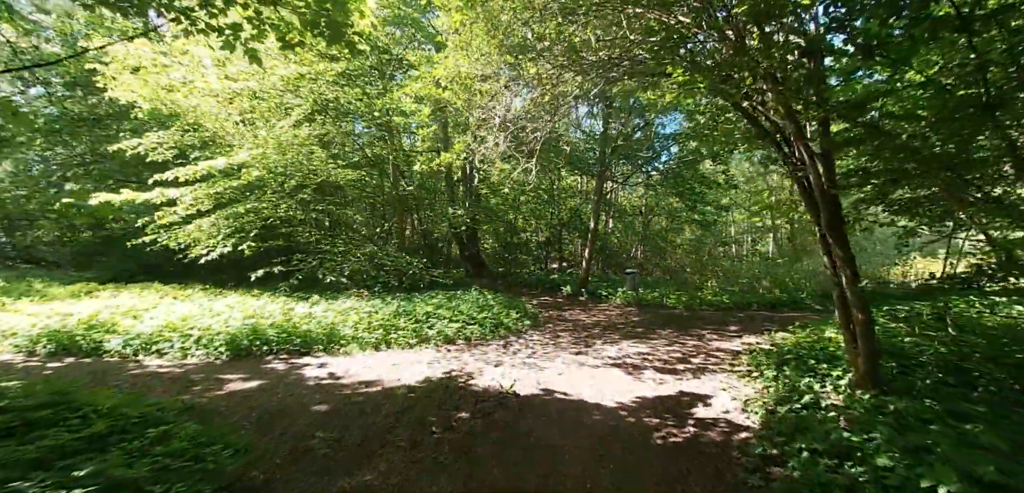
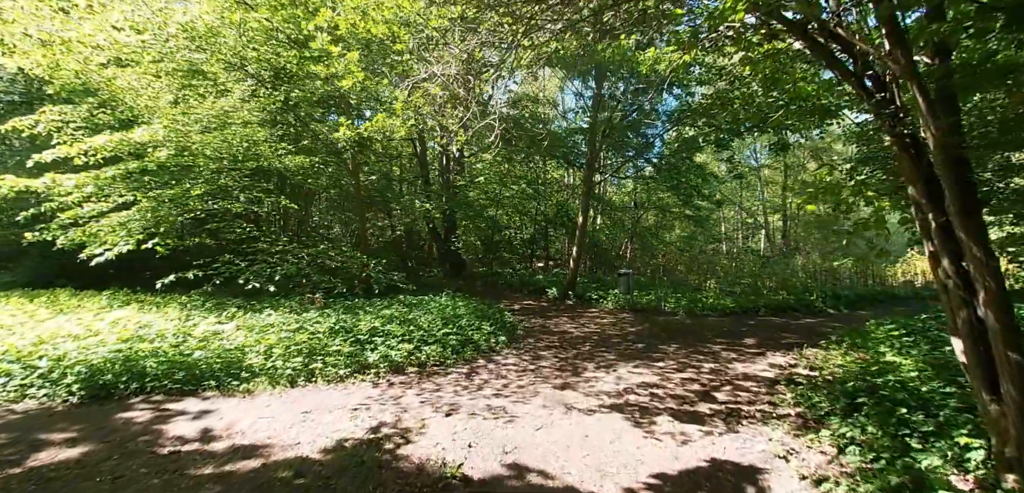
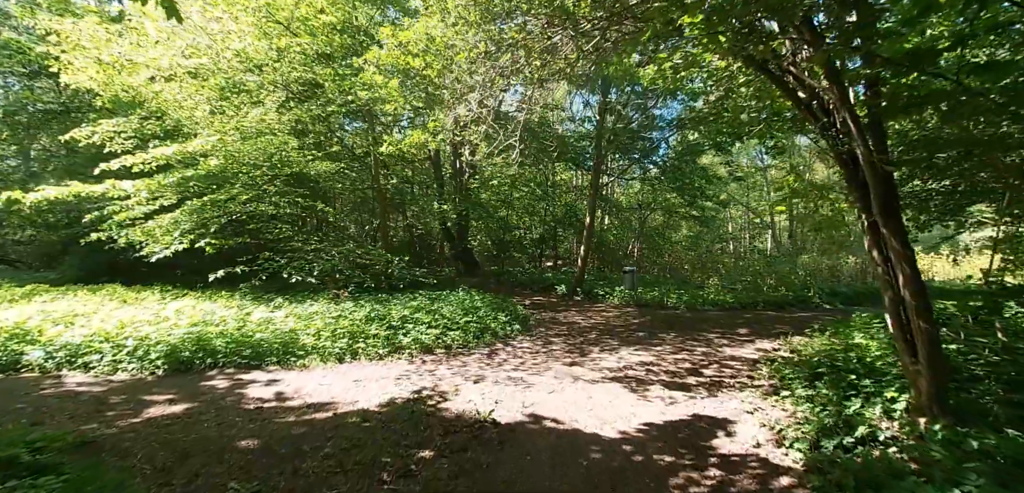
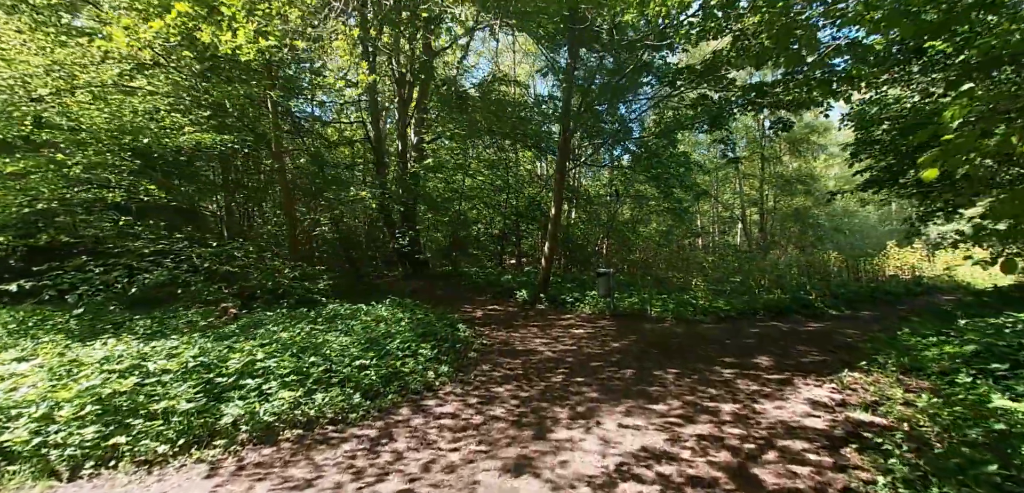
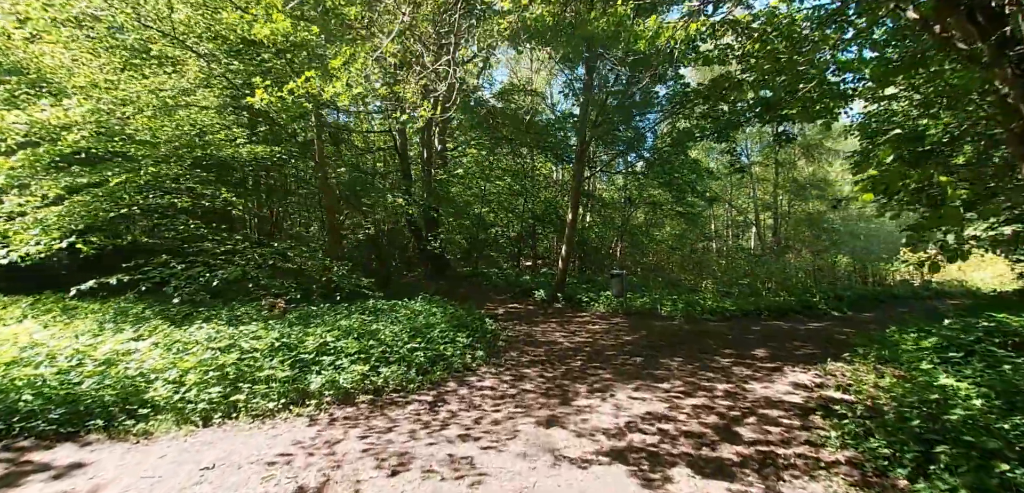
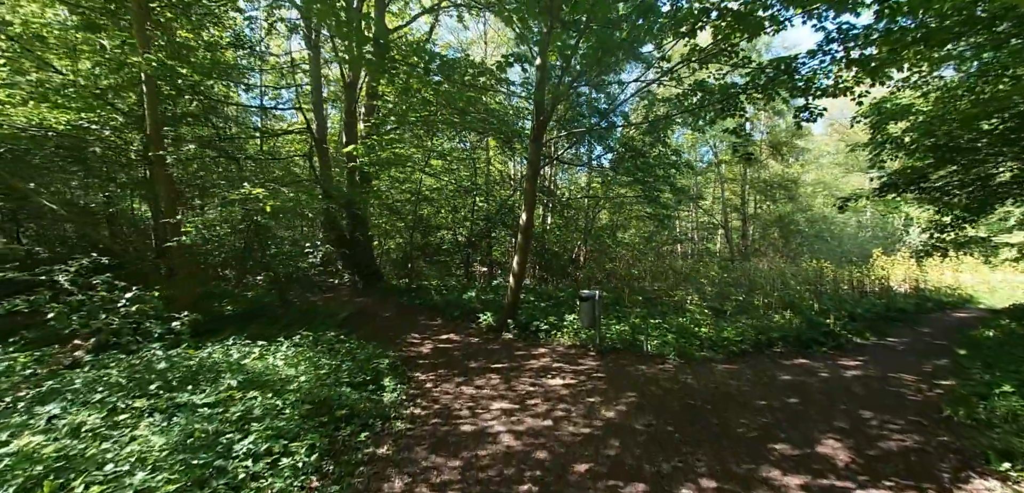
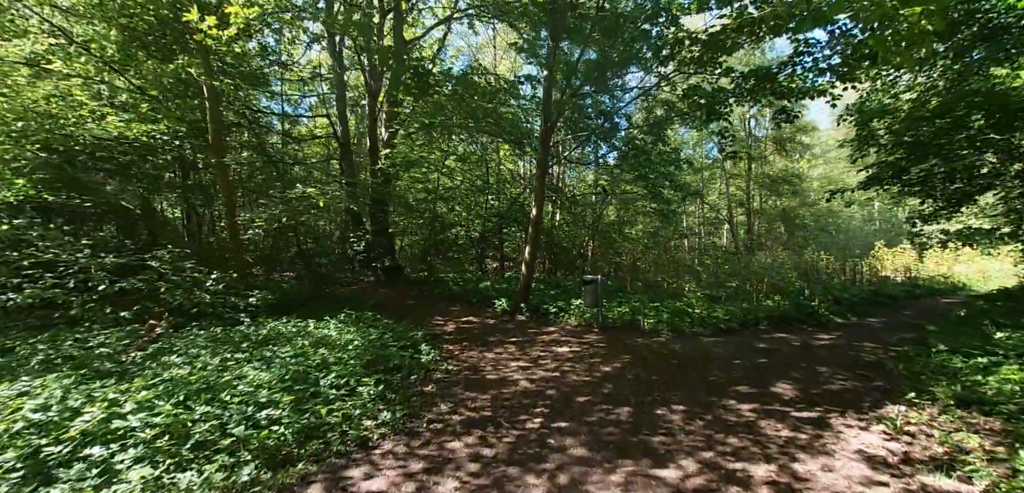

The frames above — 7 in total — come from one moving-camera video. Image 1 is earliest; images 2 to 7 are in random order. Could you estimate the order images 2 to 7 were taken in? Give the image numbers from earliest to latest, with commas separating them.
3, 2, 5, 4, 7, 6
